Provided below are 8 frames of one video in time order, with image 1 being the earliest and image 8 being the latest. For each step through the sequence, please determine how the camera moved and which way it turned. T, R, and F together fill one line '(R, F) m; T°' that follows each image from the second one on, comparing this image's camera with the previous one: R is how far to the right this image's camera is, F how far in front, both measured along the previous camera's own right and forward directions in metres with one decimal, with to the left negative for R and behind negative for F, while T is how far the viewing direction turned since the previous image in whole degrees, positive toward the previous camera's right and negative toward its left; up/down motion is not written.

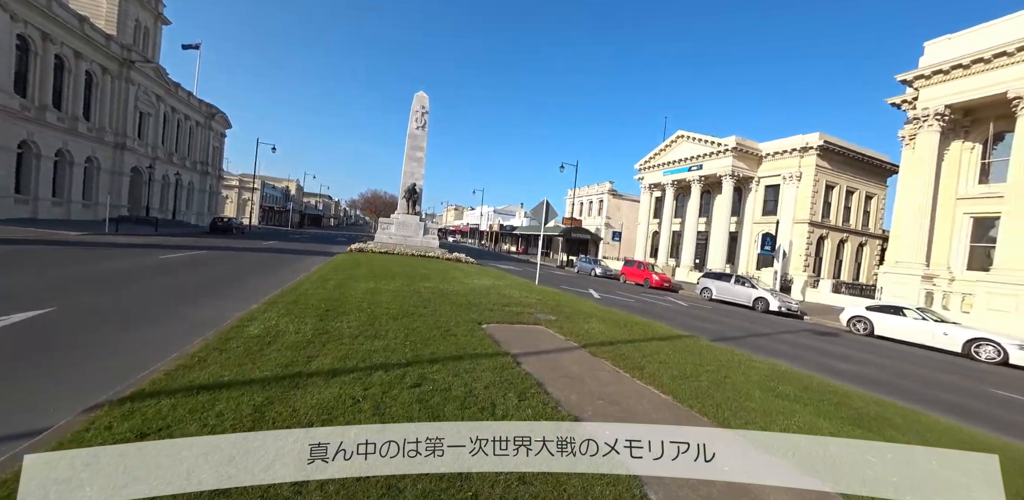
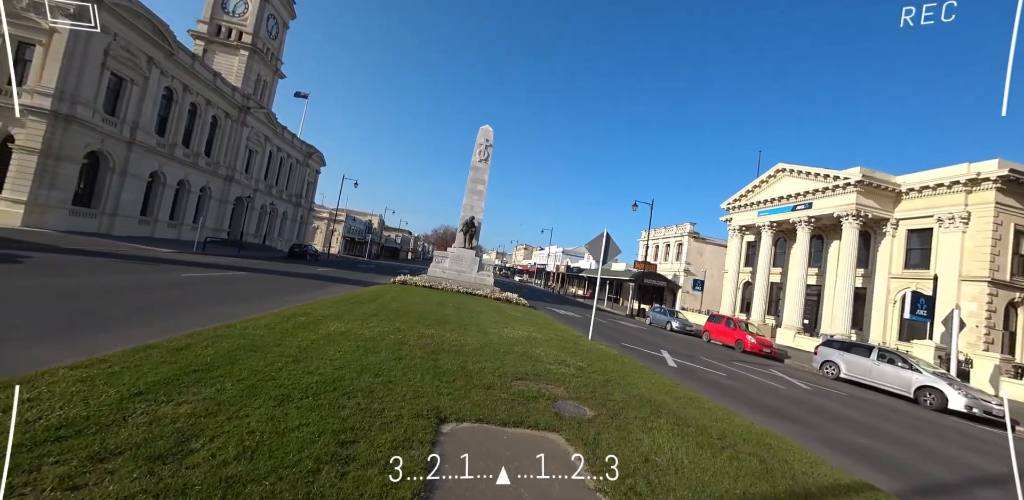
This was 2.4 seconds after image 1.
(+0.6, +3.0) m; -10°
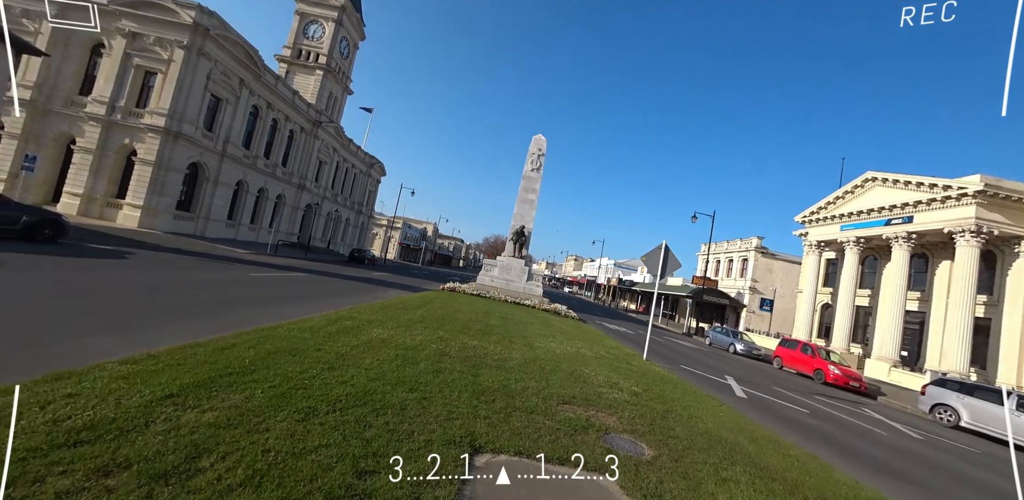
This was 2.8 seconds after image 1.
(0.0, +0.4) m; -7°
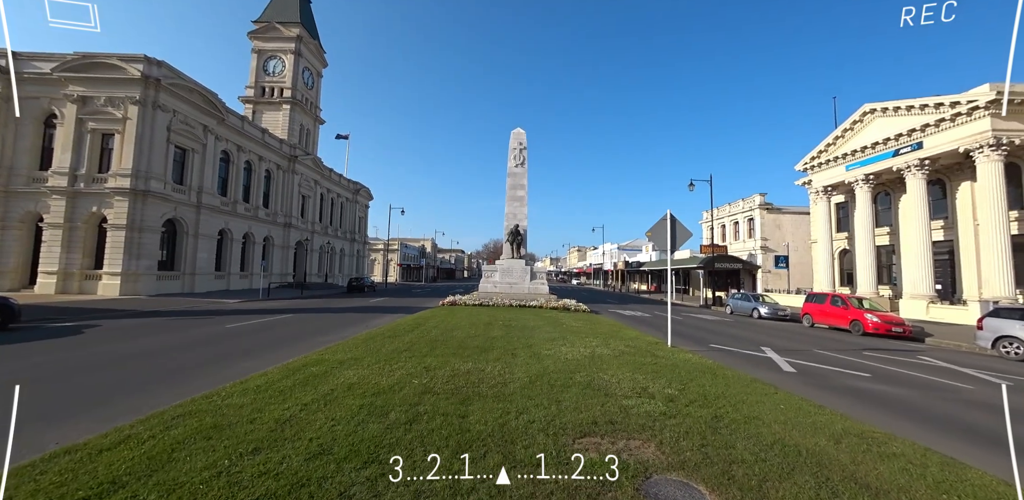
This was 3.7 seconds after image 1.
(+0.3, +1.2) m; 0°
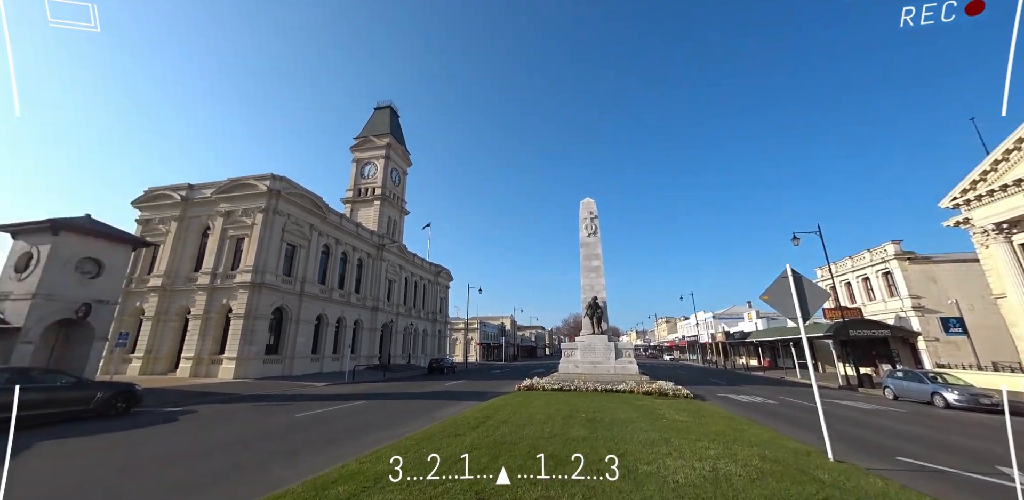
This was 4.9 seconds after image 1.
(+0.1, +1.4) m; -11°
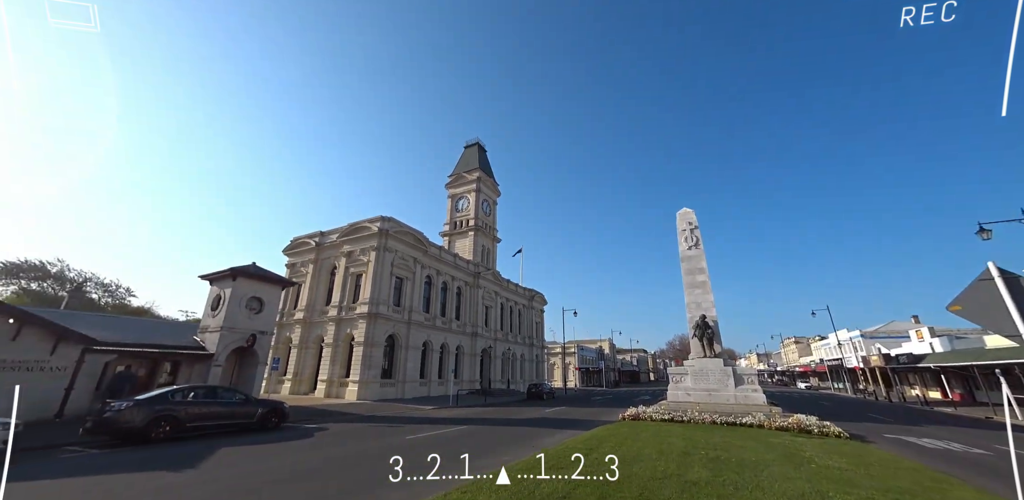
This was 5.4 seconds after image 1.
(0.0, +0.5) m; -13°
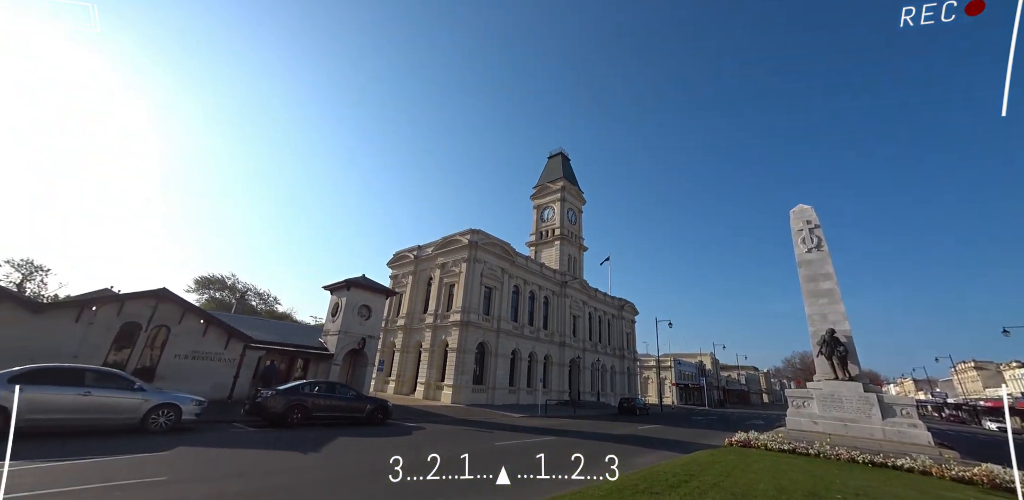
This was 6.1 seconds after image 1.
(+0.1, +0.8) m; -12°
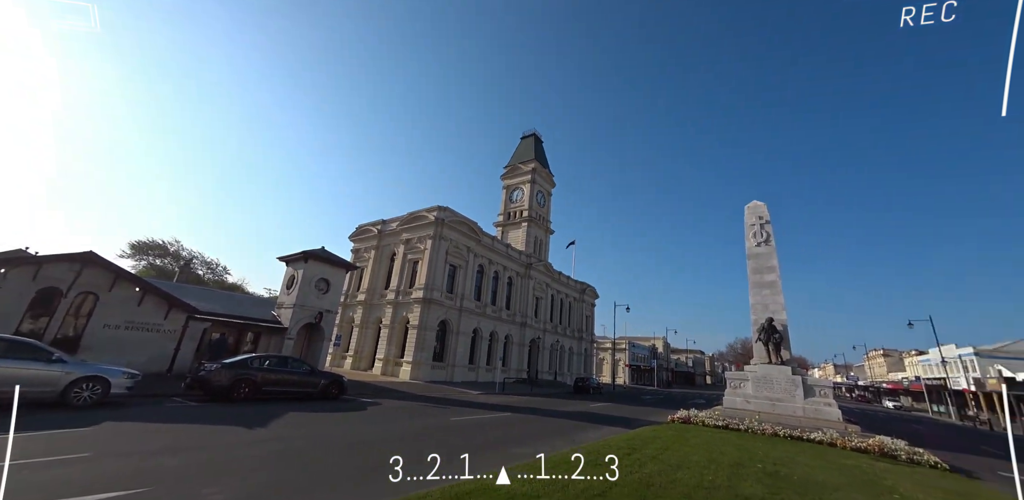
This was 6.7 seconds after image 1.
(+0.1, -0.3) m; +5°
